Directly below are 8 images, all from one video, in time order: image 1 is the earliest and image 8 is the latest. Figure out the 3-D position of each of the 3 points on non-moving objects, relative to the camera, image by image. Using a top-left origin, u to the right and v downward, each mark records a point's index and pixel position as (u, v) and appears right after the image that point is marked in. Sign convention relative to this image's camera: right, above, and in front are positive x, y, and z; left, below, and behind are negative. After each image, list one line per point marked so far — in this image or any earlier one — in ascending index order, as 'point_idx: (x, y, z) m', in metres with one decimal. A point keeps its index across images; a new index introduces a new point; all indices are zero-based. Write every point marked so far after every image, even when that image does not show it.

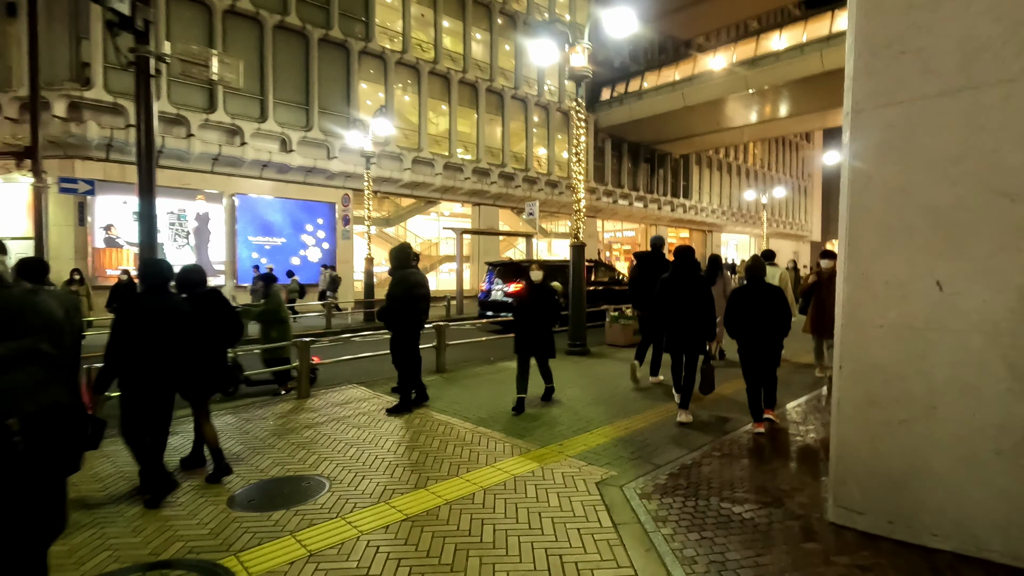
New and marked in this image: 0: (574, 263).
0: (+1.3, +0.5, +10.8) m
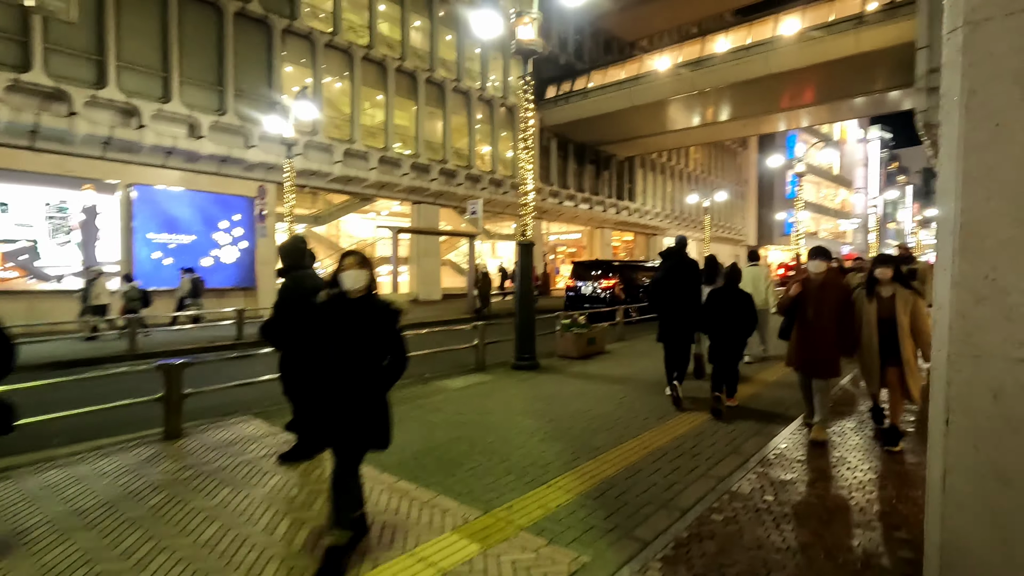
0: (+0.2, +0.4, +9.5) m
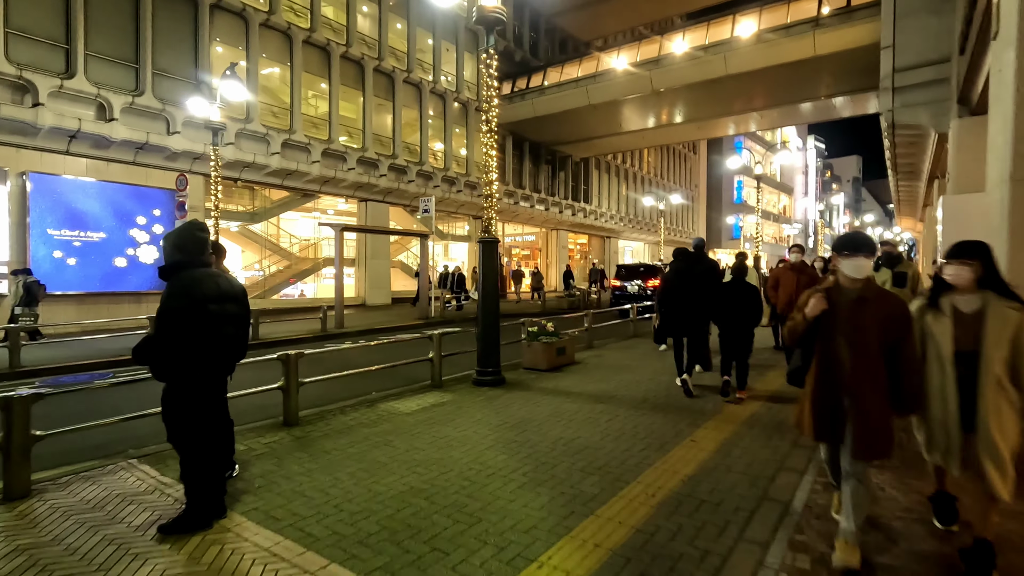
0: (-0.4, +0.4, +8.3) m
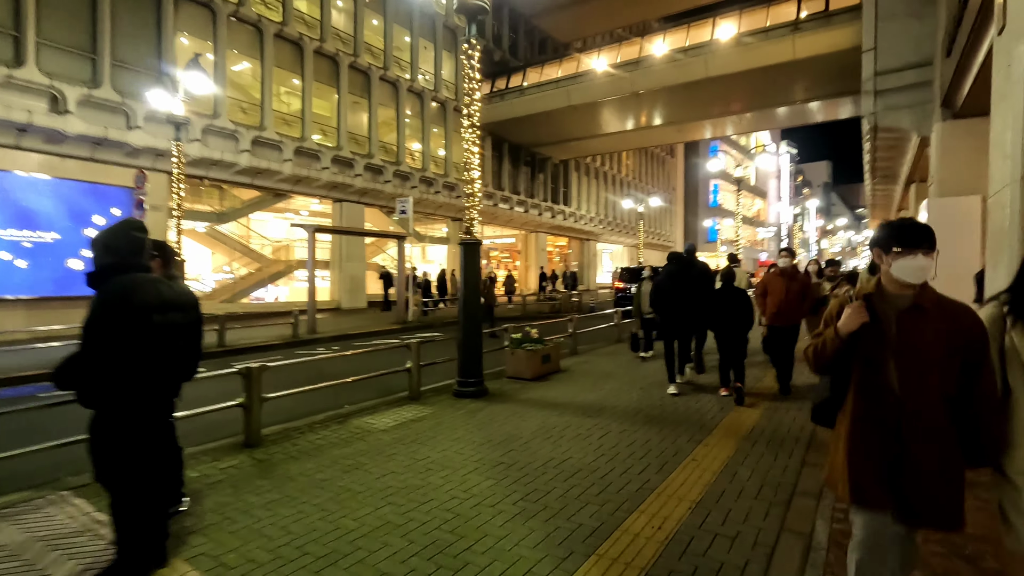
0: (-0.7, +0.3, +7.7) m
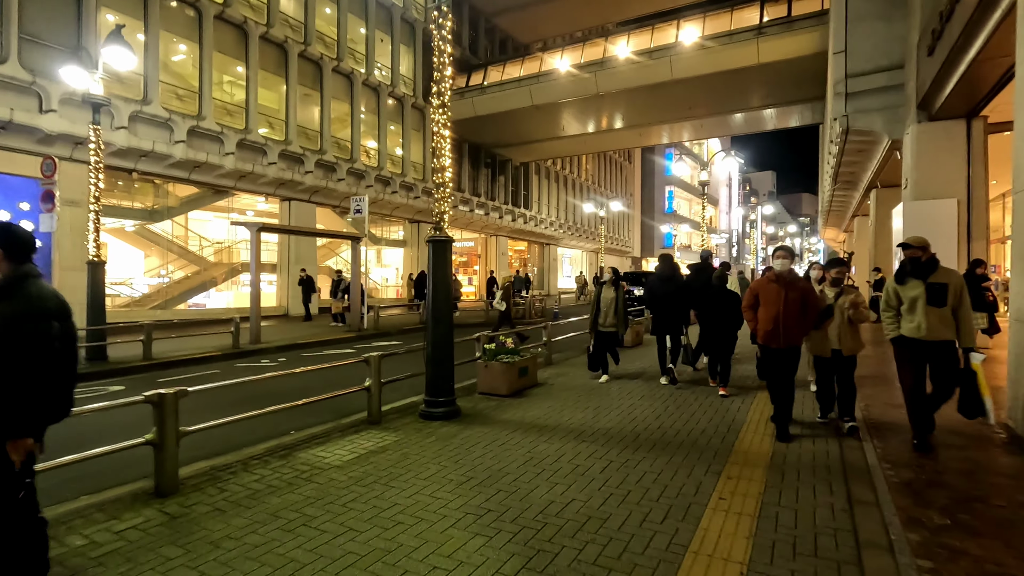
0: (-1.0, +0.2, +6.7) m
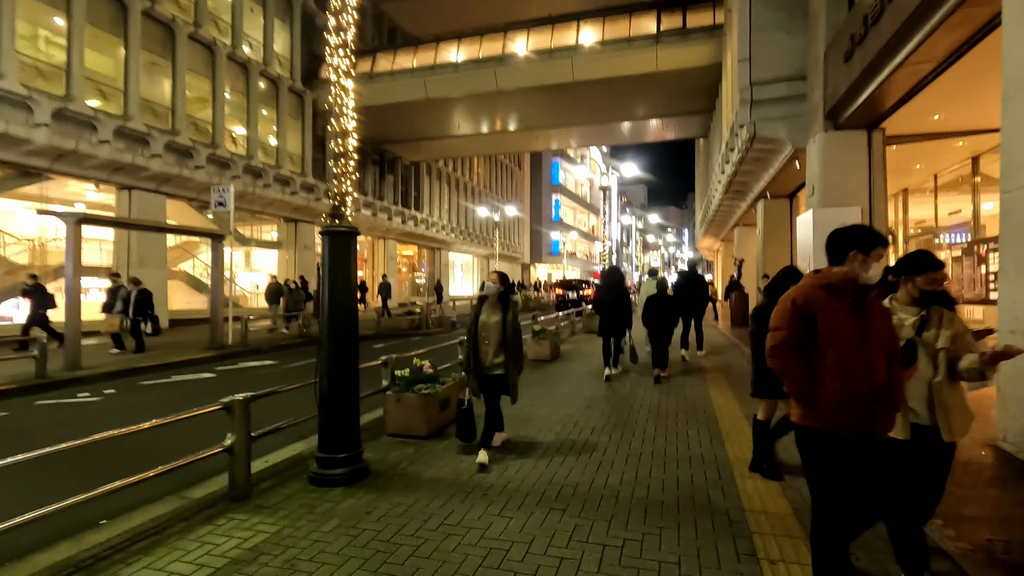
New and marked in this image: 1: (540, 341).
0: (-1.6, +0.1, +4.8) m
1: (+0.6, -1.2, +12.0) m
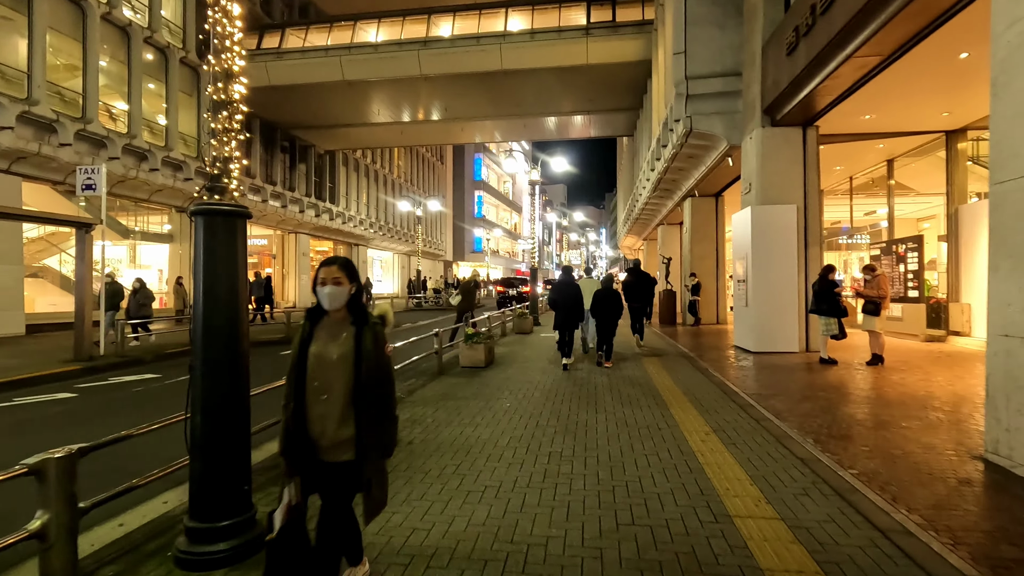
0: (-1.9, +0.1, +3.4) m
1: (-0.8, -1.2, +10.9) m
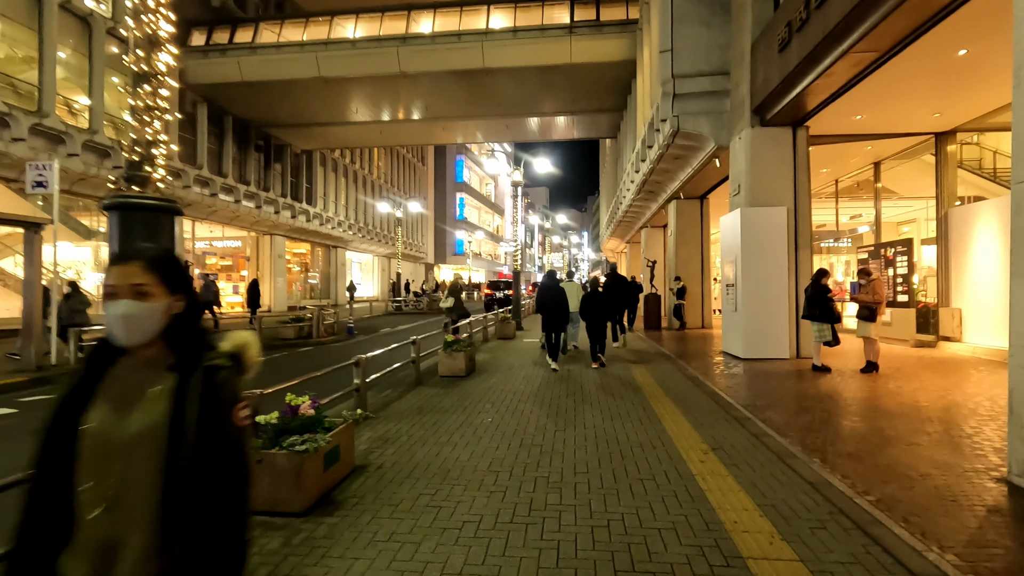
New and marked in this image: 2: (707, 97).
0: (-2.0, +0.1, +2.8) m
1: (-1.1, -1.3, +10.3) m
2: (+4.9, +4.8, +13.3) m
